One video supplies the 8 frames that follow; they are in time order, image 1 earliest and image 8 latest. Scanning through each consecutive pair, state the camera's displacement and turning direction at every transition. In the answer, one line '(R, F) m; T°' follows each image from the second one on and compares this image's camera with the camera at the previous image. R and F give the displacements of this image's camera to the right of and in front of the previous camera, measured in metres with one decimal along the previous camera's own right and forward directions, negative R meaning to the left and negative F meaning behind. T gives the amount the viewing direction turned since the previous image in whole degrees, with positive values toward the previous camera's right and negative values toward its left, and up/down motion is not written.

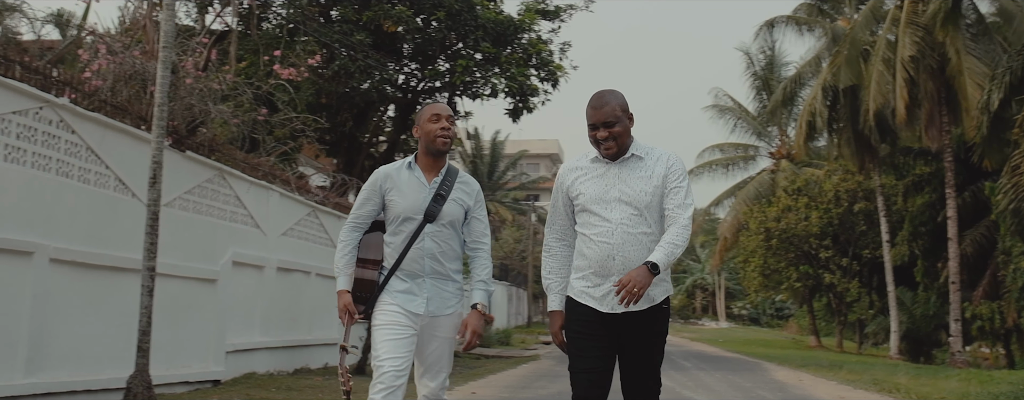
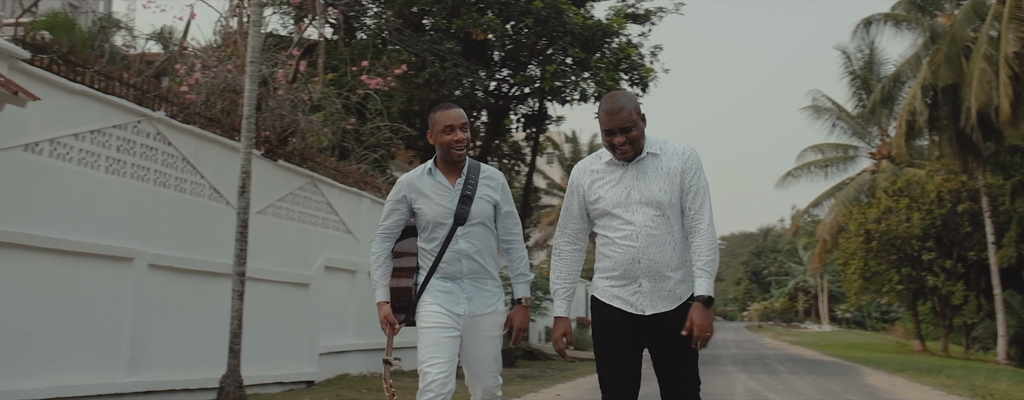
(+0.2, -0.2) m; -5°
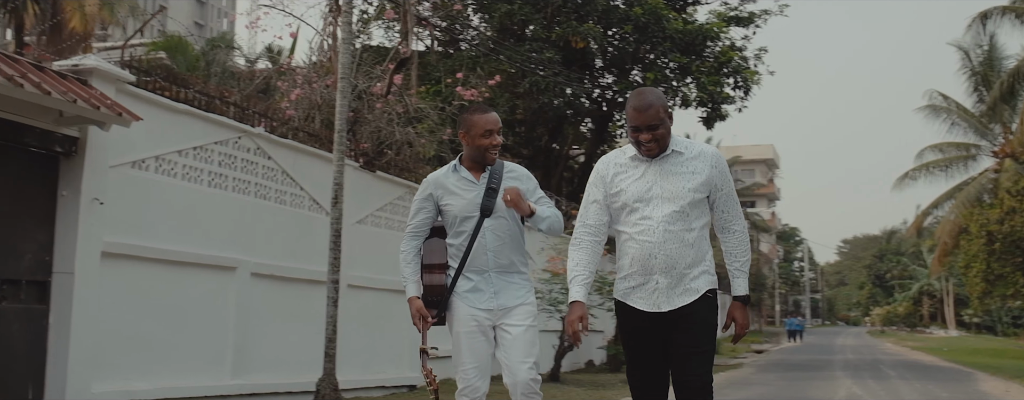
(+0.3, -0.2) m; -6°
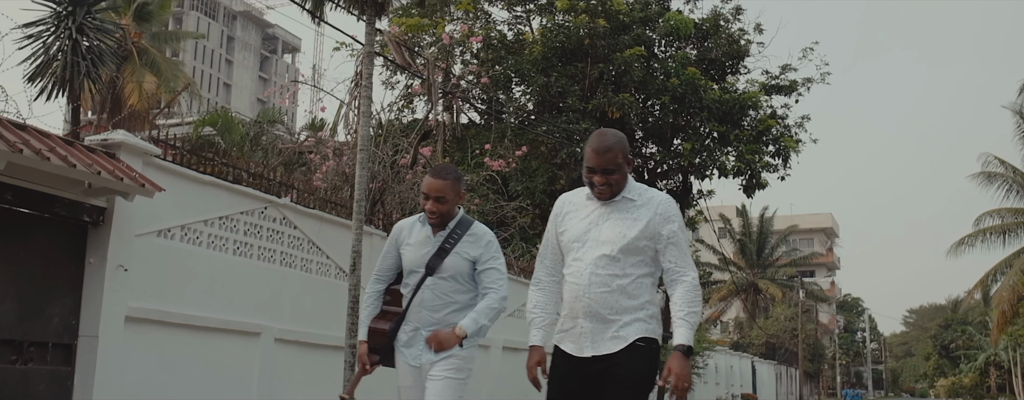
(+0.4, -0.2) m; -3°
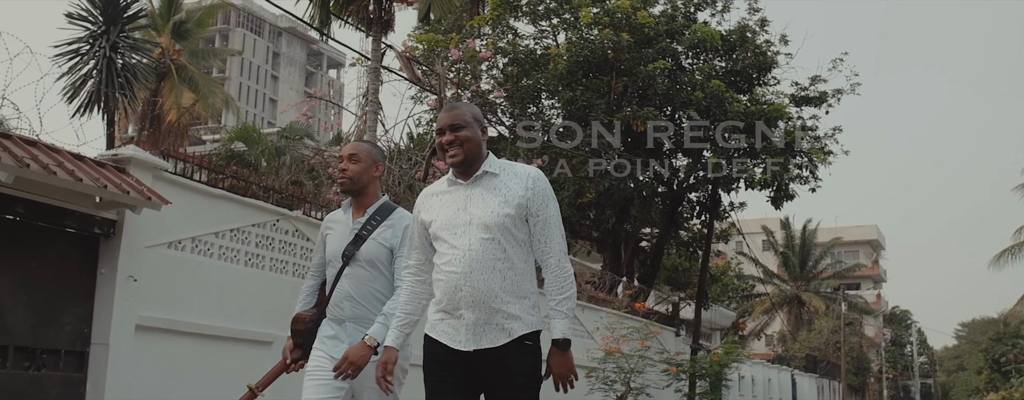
(+0.4, -0.2) m; -2°
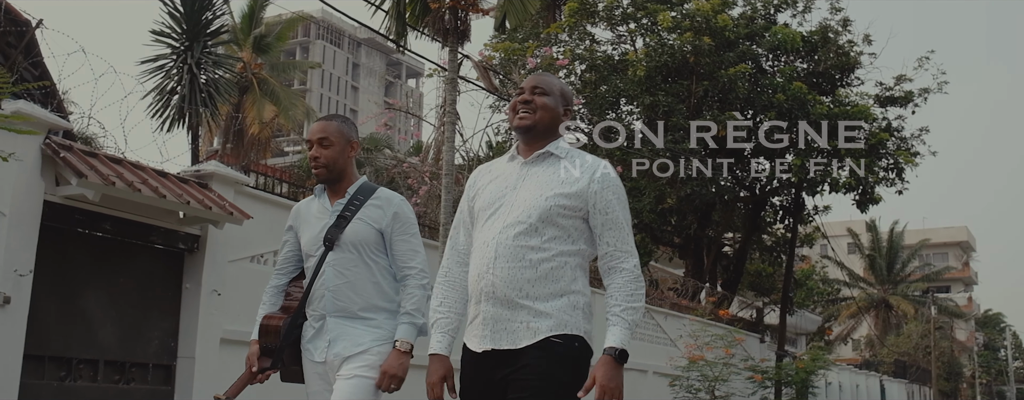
(0.0, +0.1) m; -4°
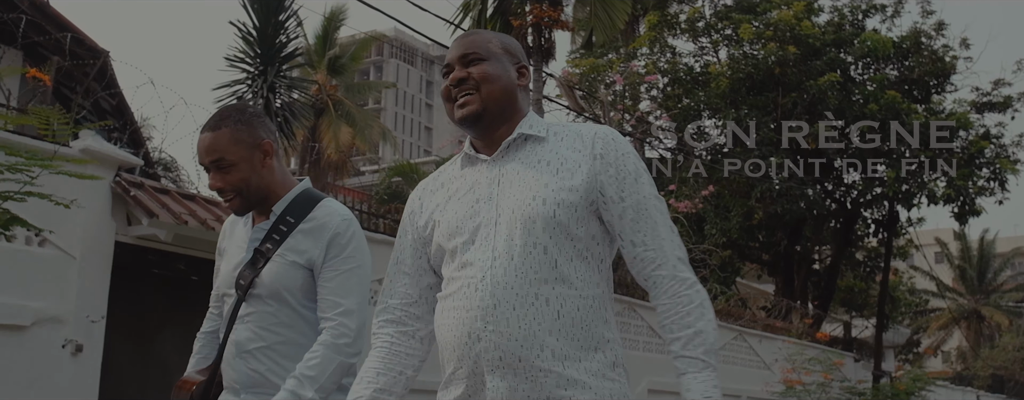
(-0.1, +0.5) m; -4°
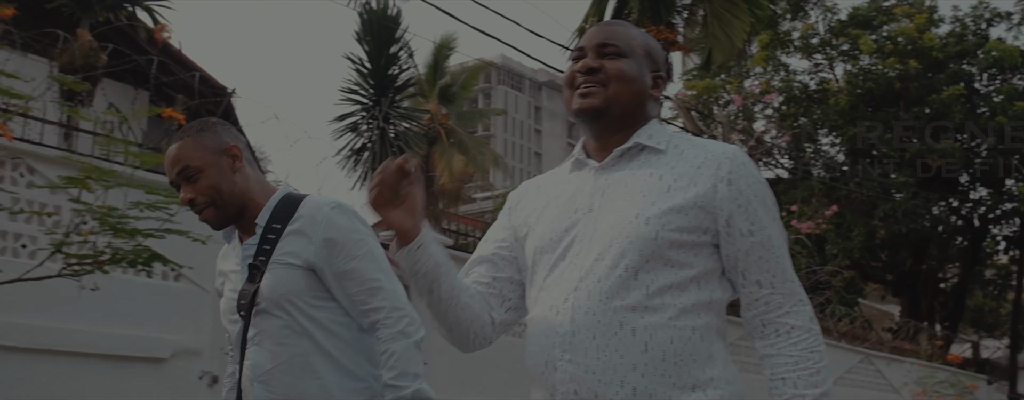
(-0.1, 0.0) m; -5°
